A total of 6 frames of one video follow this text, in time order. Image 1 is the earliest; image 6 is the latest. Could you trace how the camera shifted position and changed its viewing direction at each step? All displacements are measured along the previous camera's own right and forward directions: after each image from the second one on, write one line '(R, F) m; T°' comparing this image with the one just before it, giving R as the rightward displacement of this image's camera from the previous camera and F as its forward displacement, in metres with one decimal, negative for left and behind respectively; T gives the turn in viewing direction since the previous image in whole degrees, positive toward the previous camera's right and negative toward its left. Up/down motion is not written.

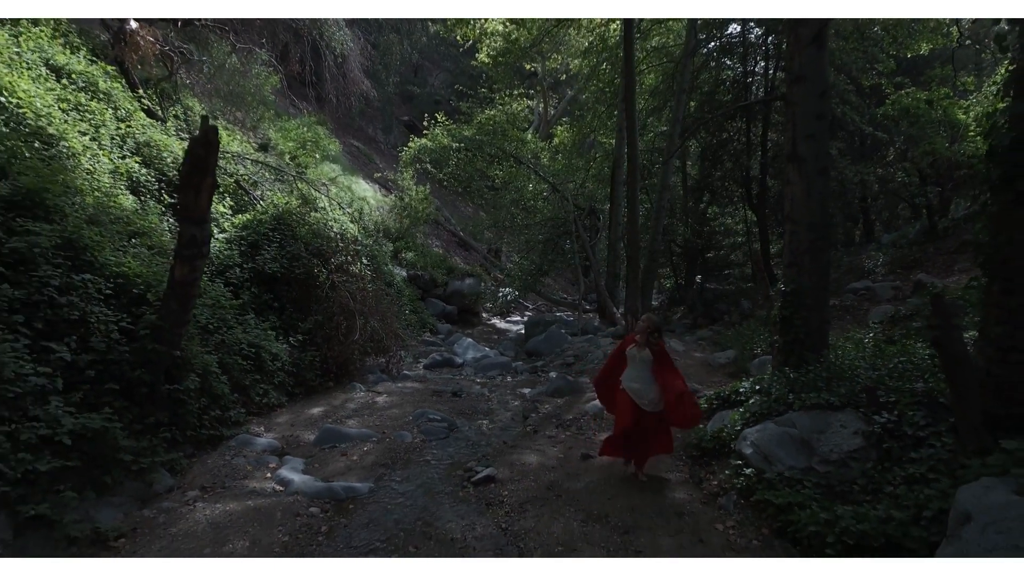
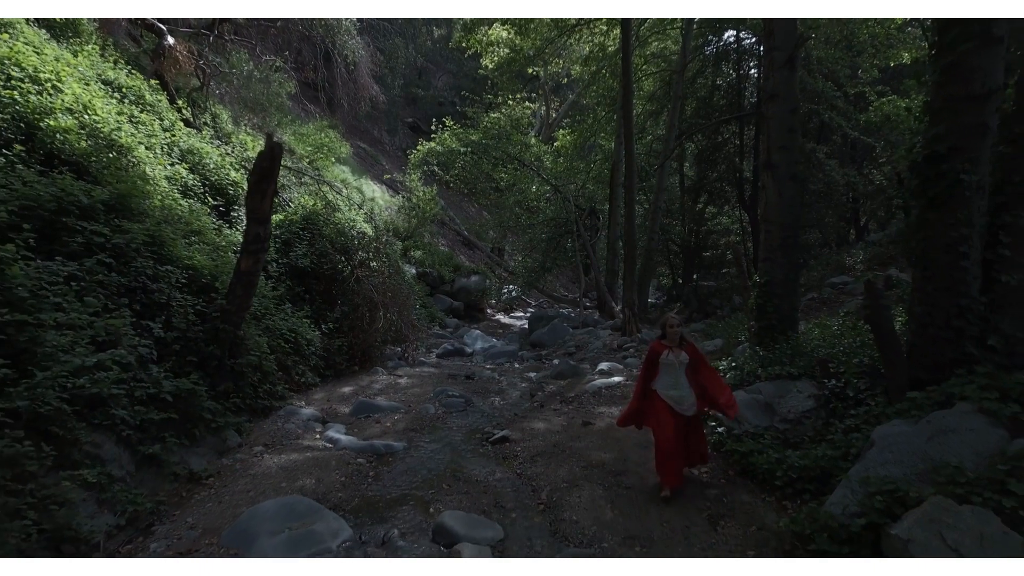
(-0.1, -0.9) m; 0°
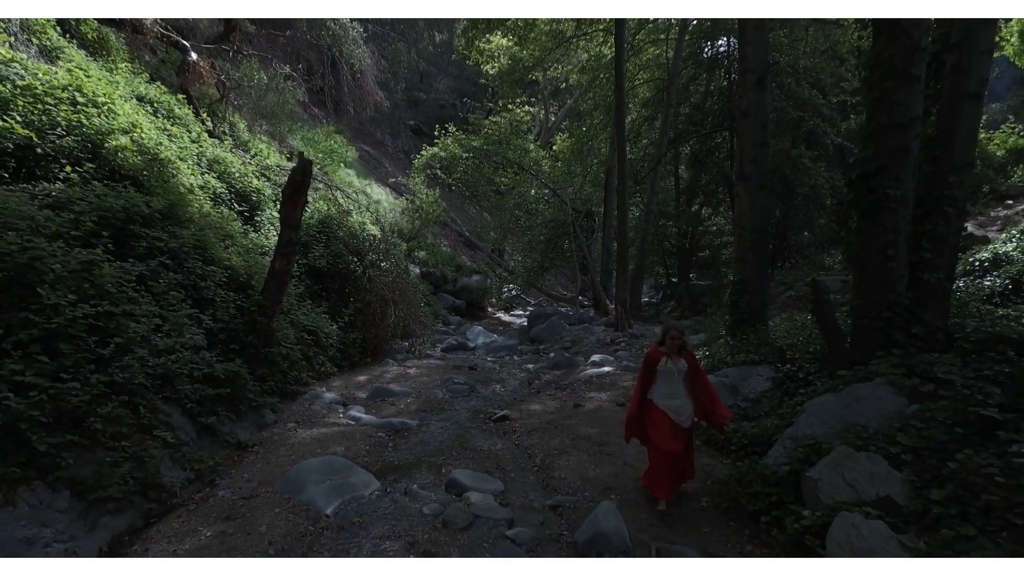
(0.0, -0.8) m; 0°
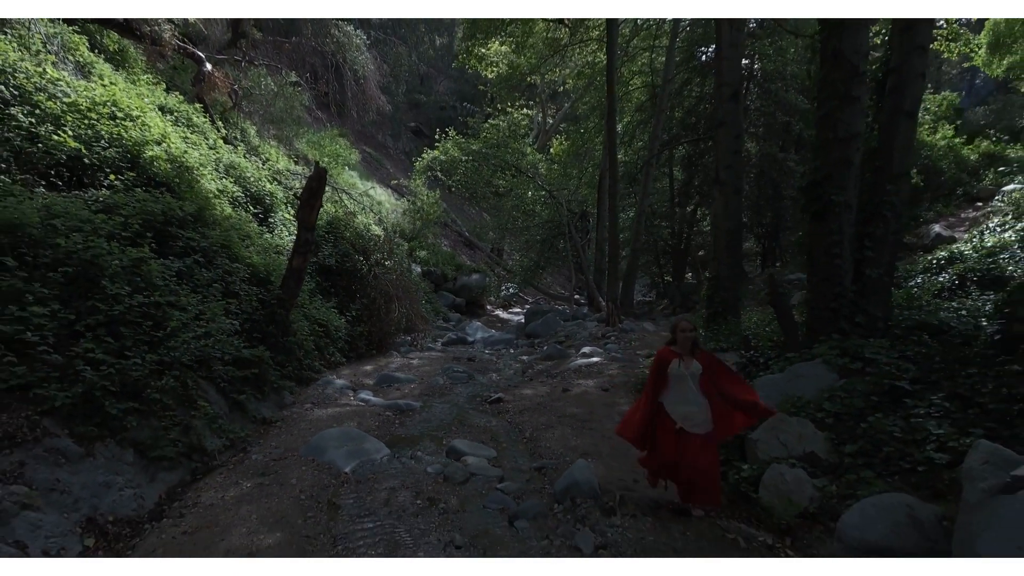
(+0.1, -0.7) m; 0°
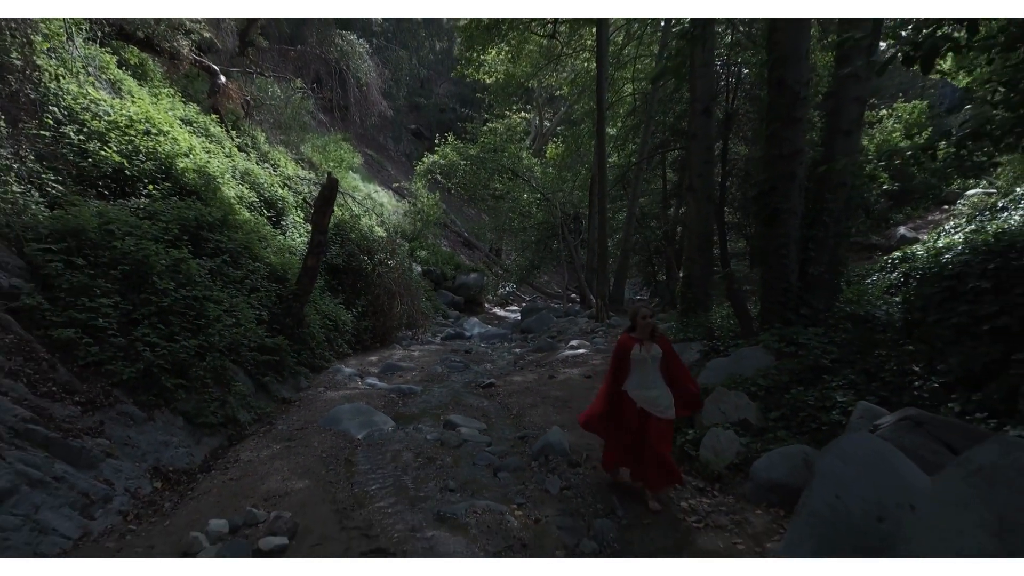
(+0.1, -0.9) m; 0°
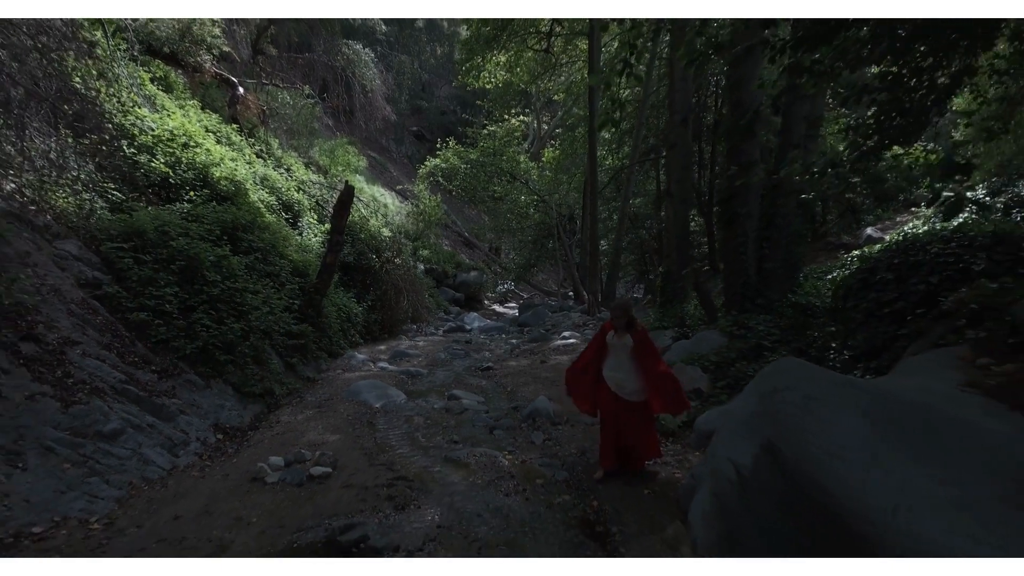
(+0.1, -1.0) m; 0°
